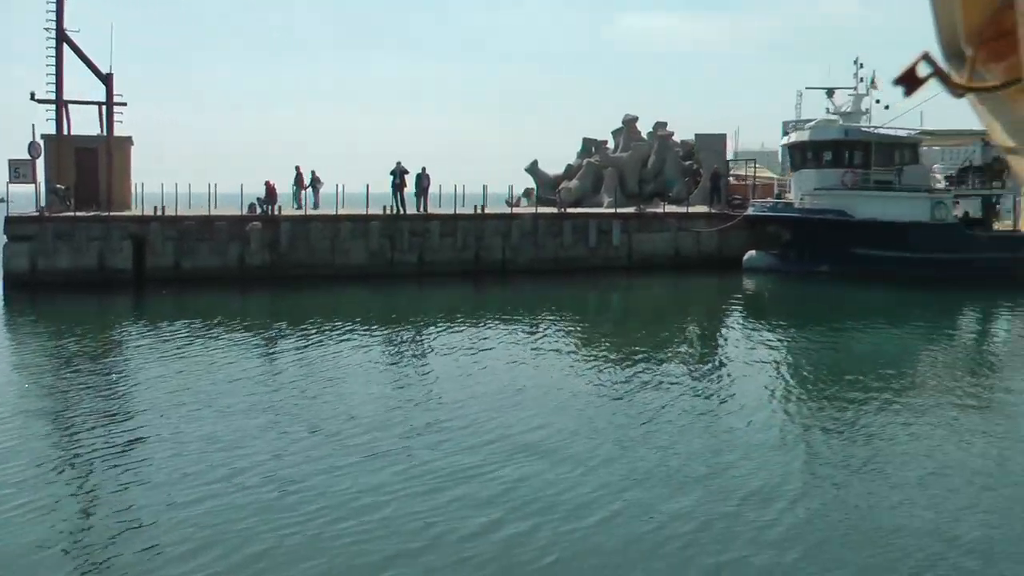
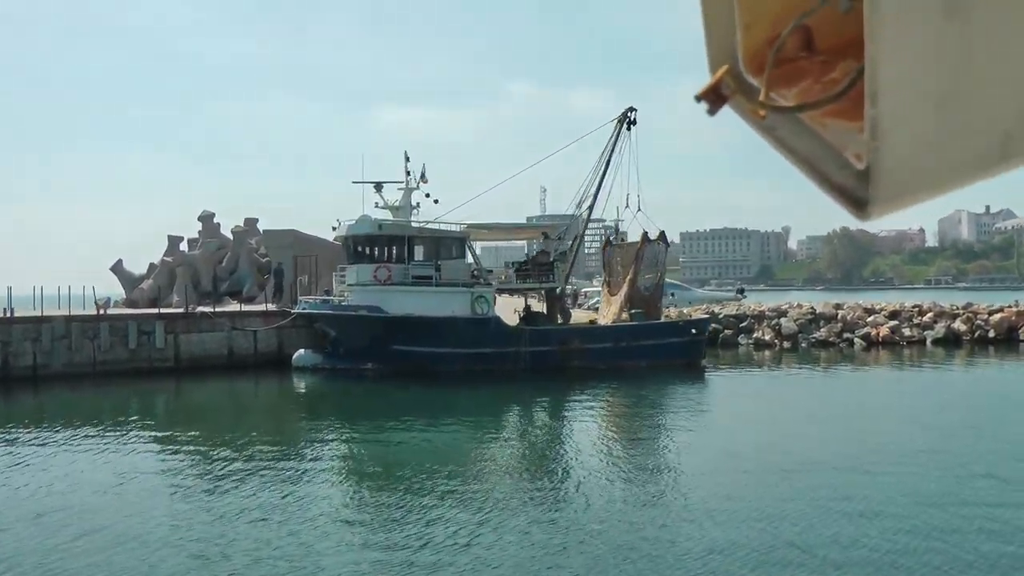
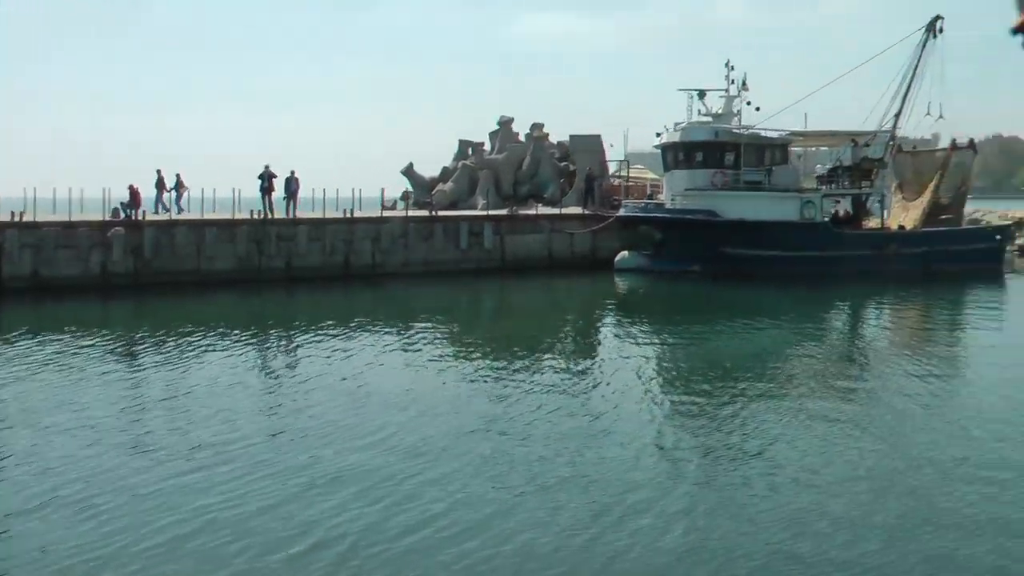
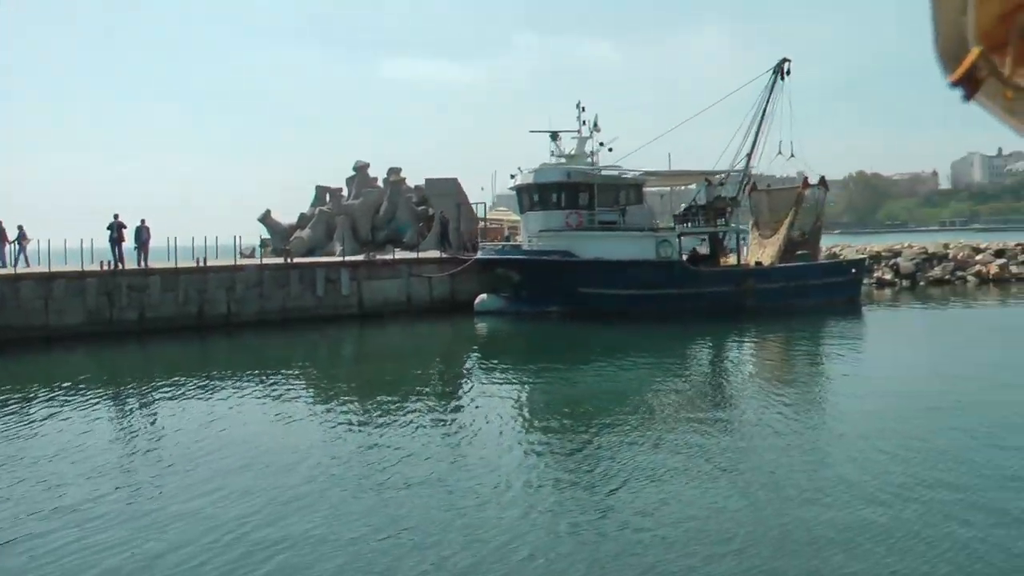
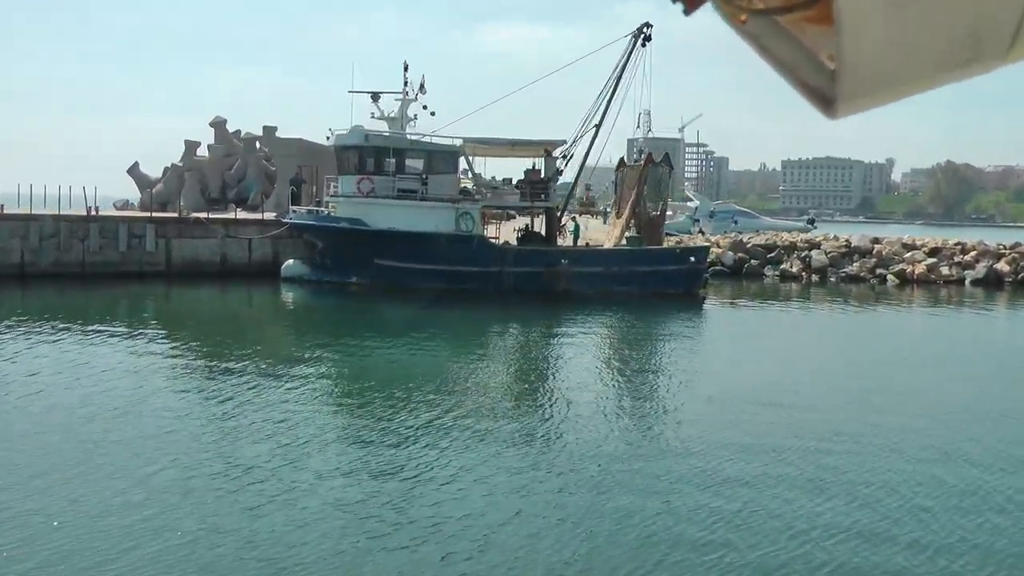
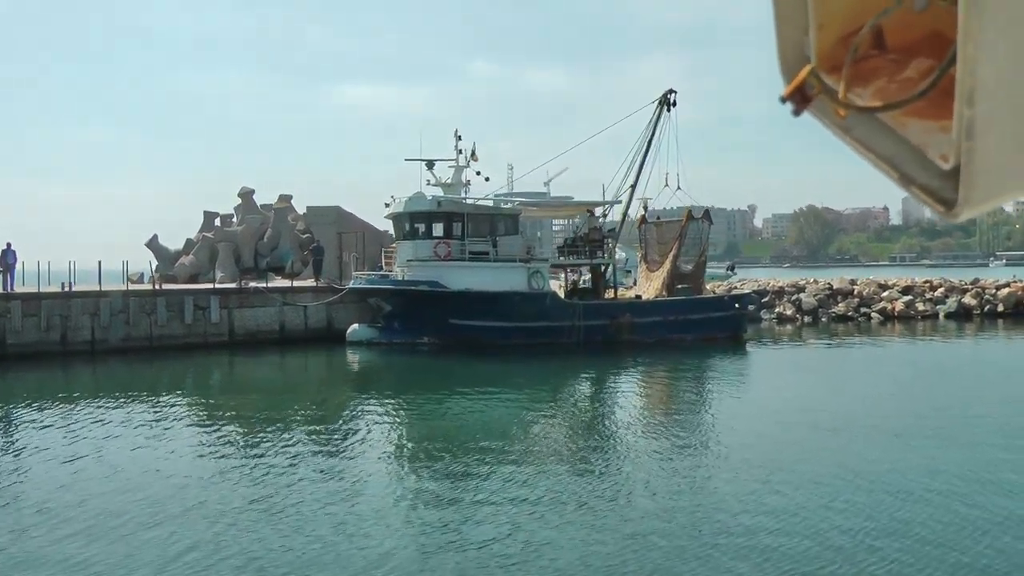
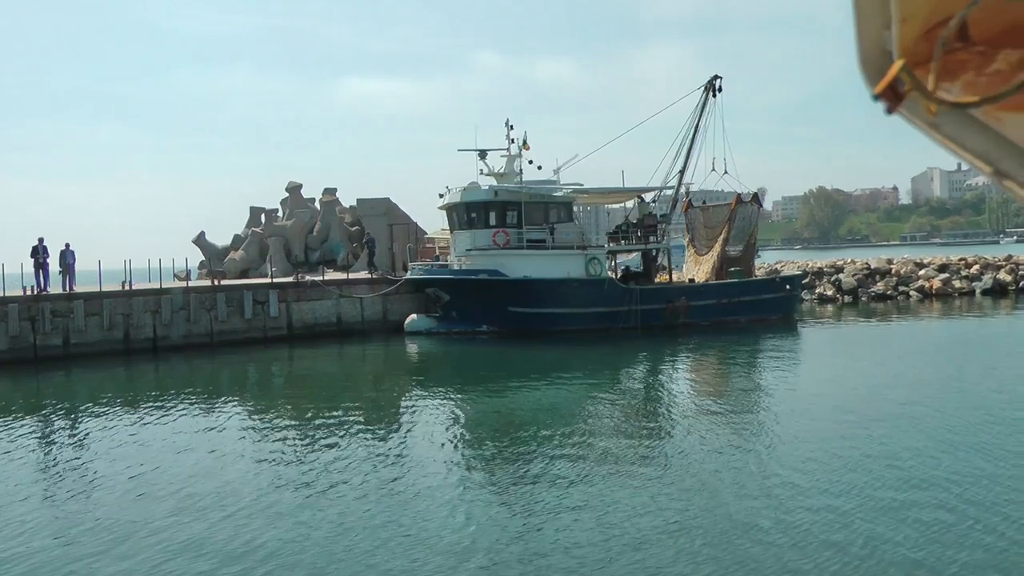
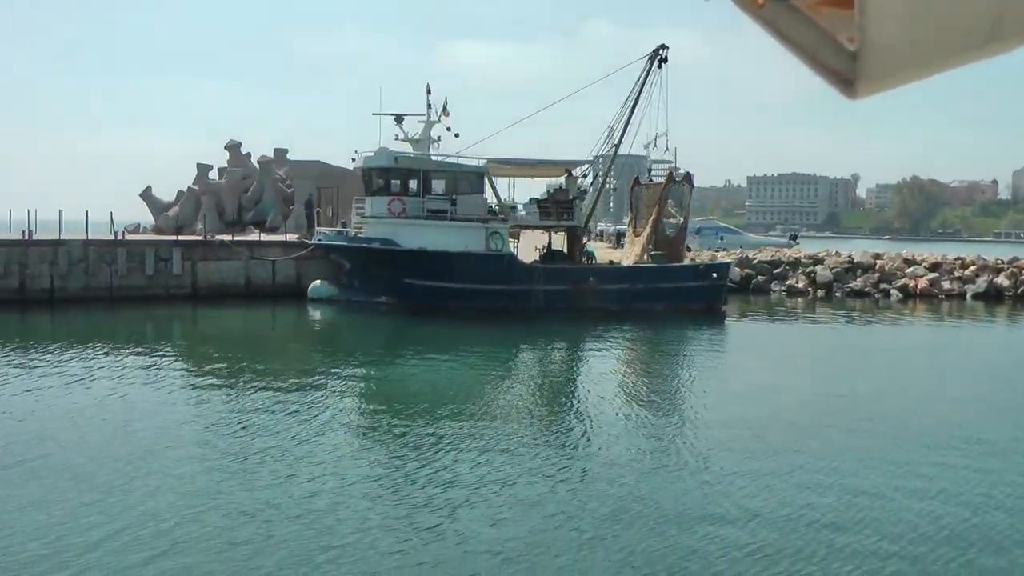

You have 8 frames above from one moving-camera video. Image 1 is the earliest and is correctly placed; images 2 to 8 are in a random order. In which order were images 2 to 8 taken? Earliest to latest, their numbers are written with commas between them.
3, 4, 7, 6, 2, 8, 5
